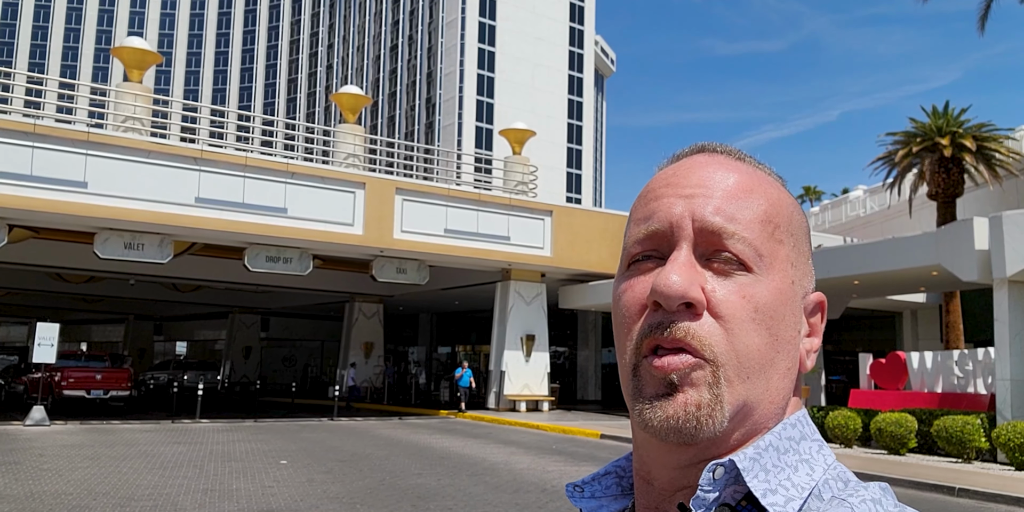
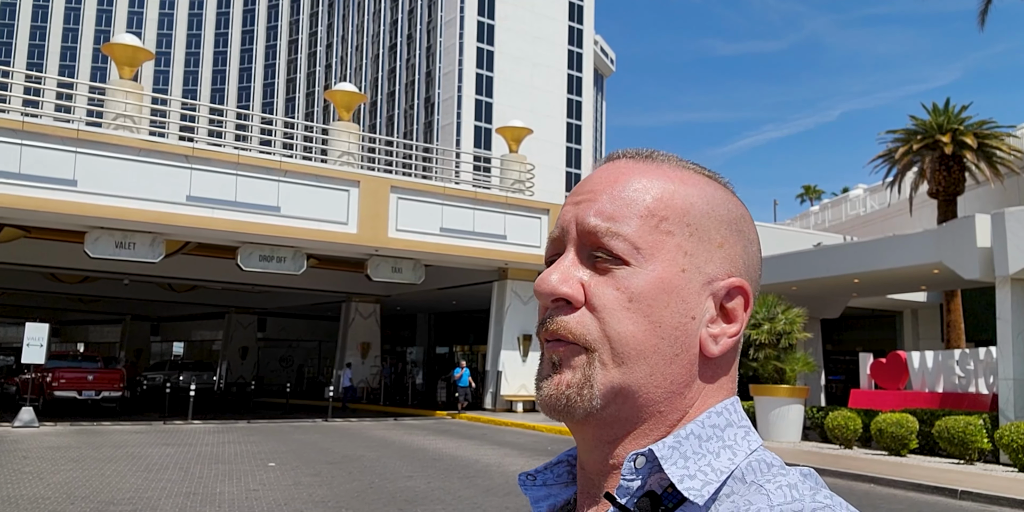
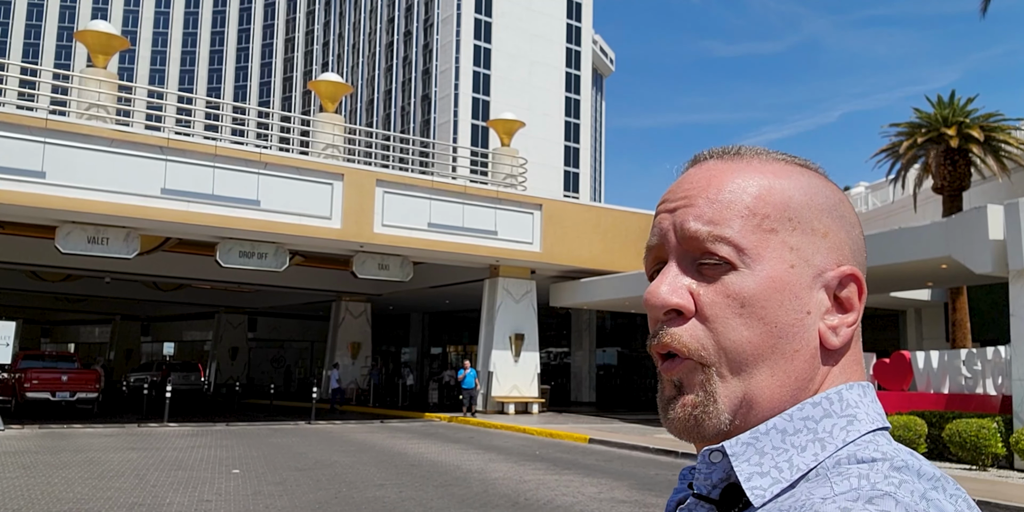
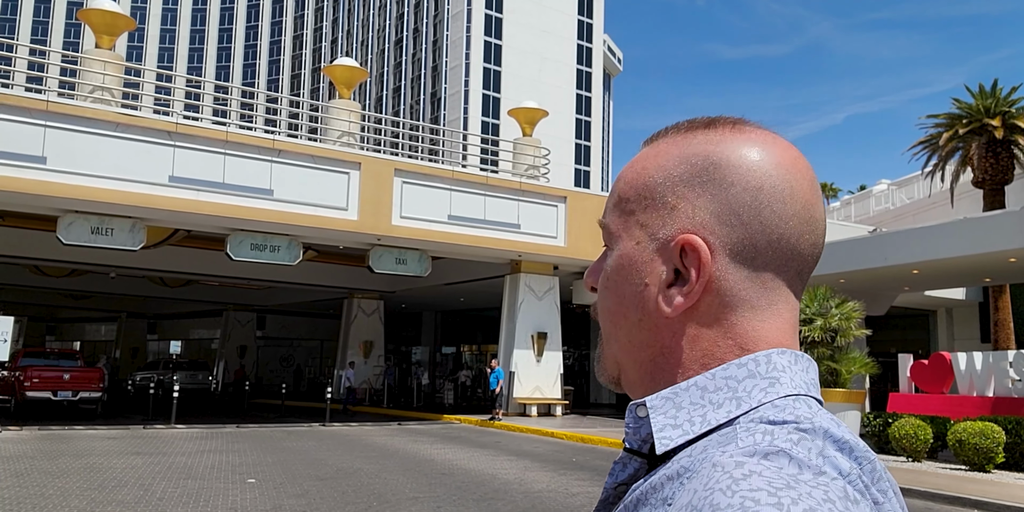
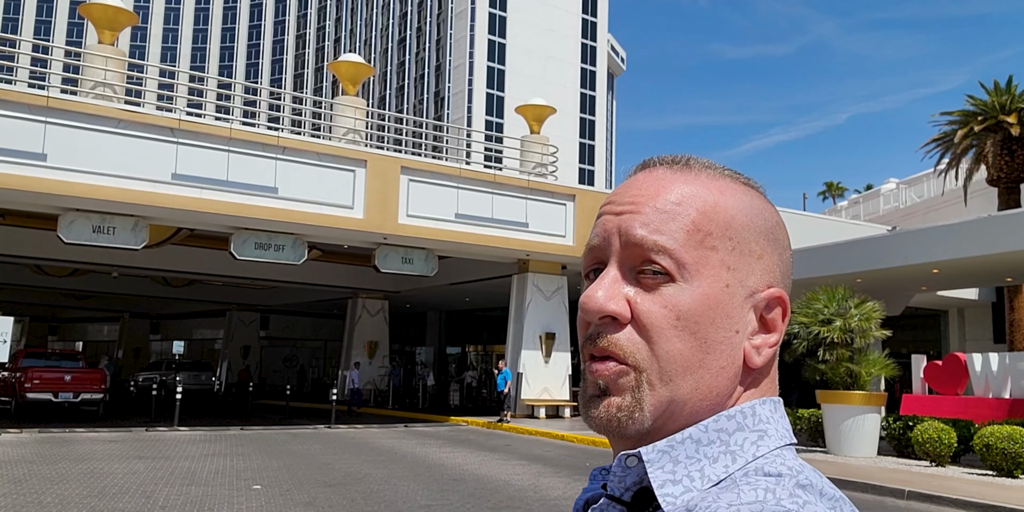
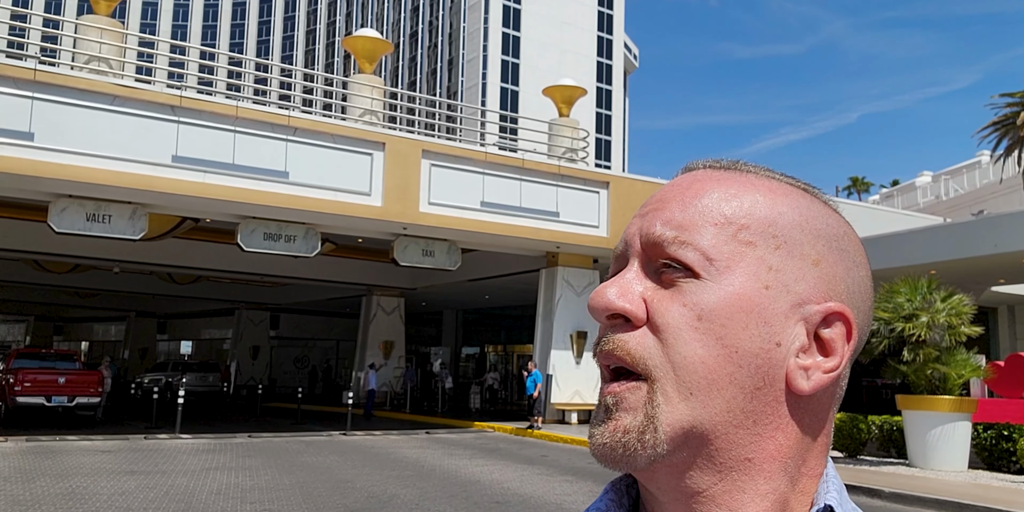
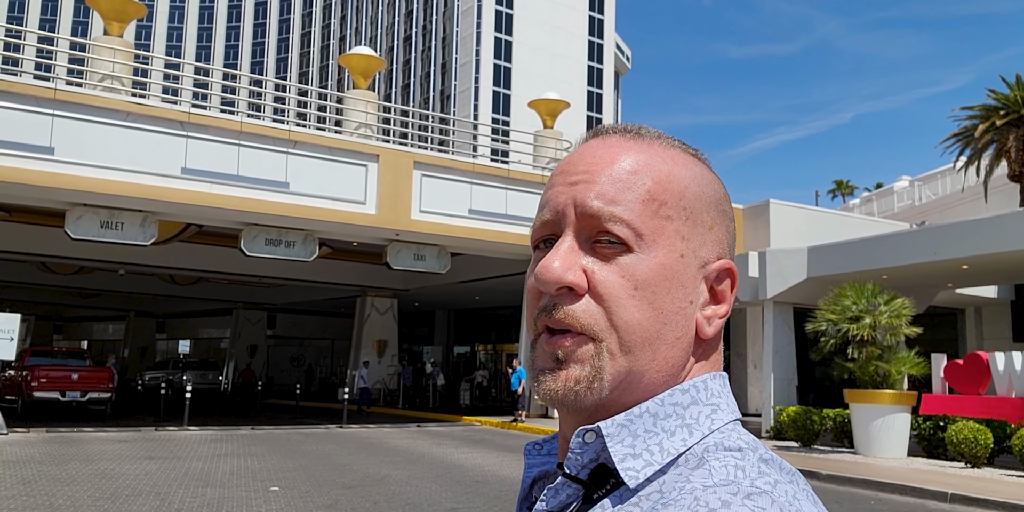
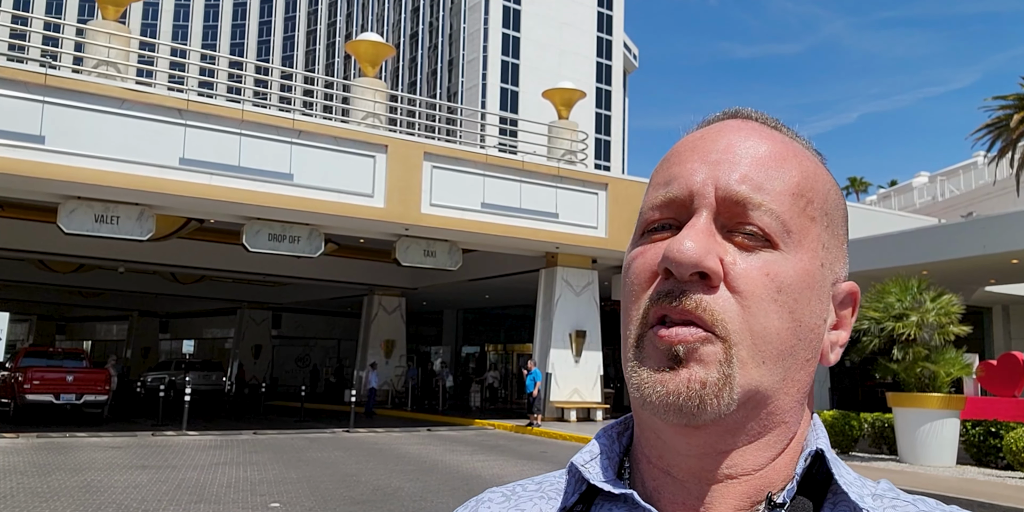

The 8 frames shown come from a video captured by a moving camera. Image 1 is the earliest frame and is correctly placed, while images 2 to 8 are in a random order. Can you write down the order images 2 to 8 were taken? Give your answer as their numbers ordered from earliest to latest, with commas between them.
2, 3, 4, 5, 7, 8, 6
